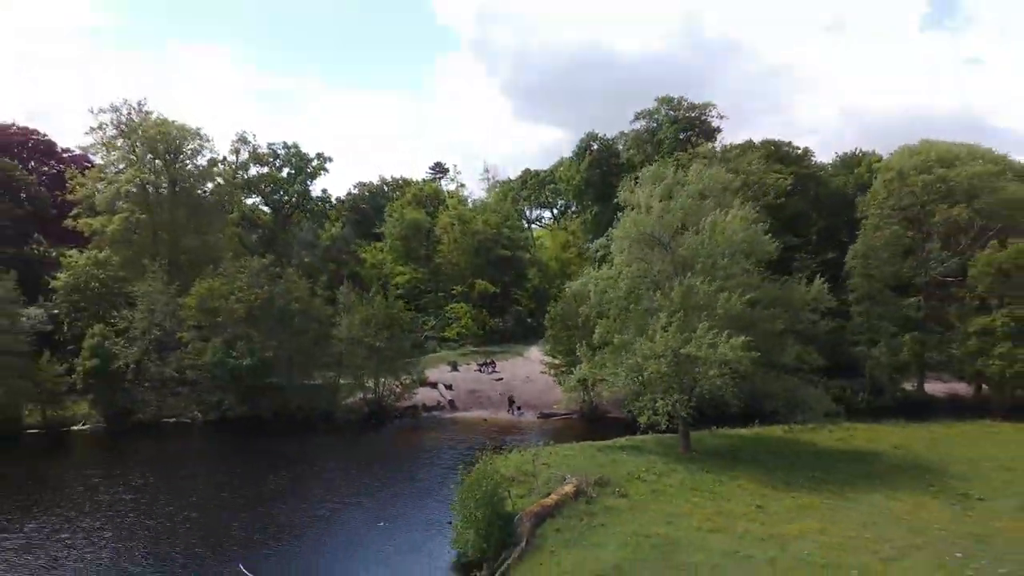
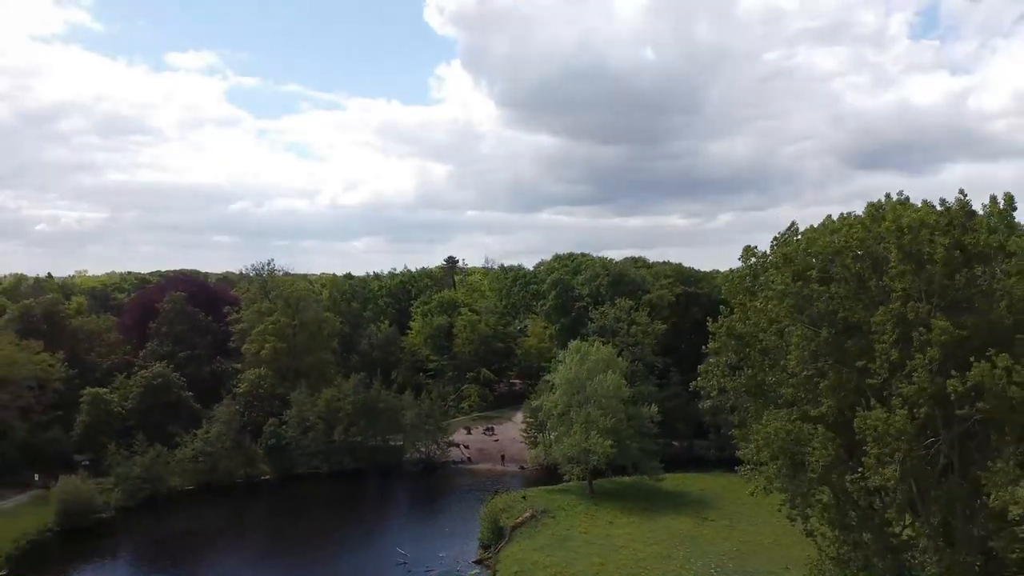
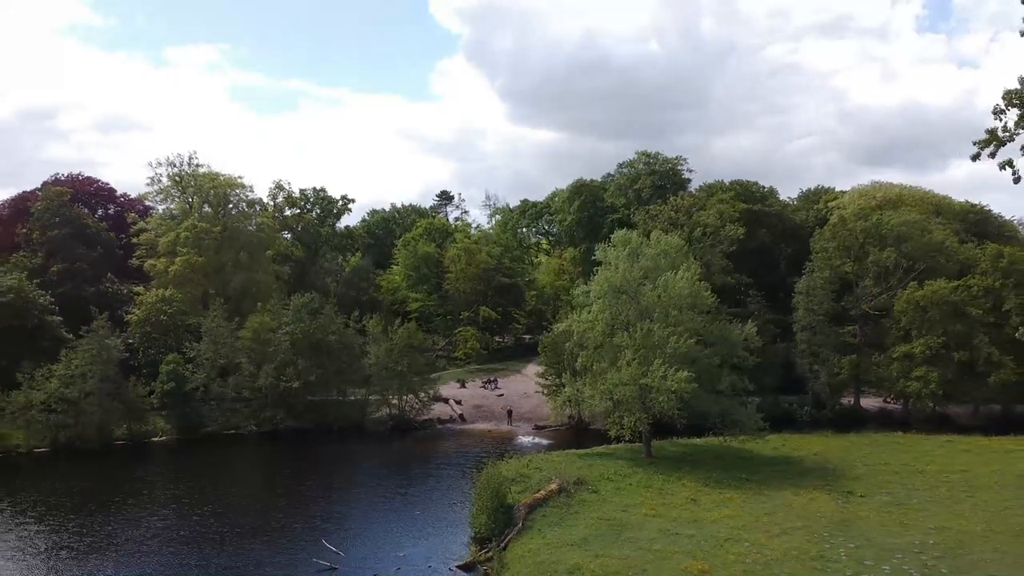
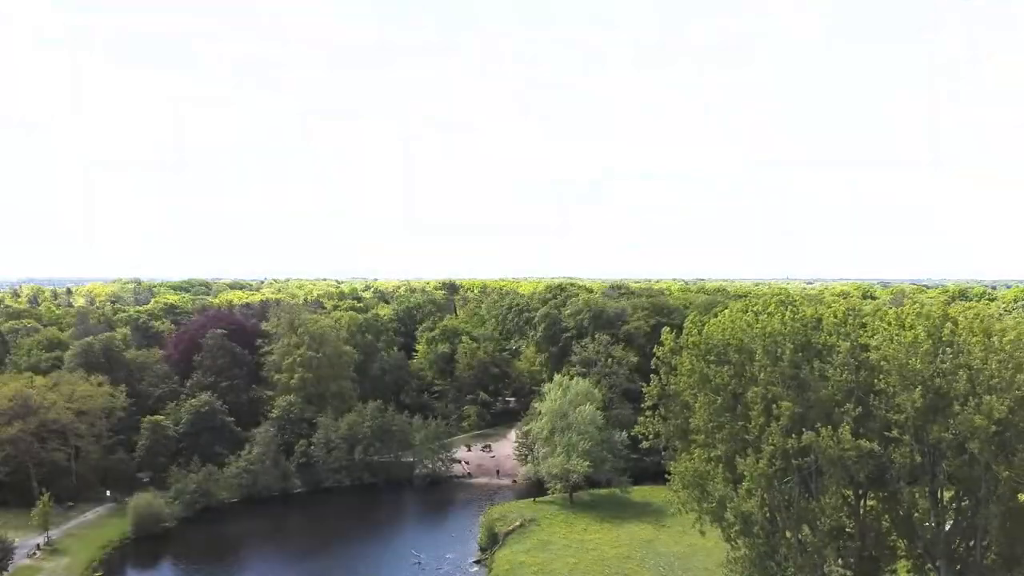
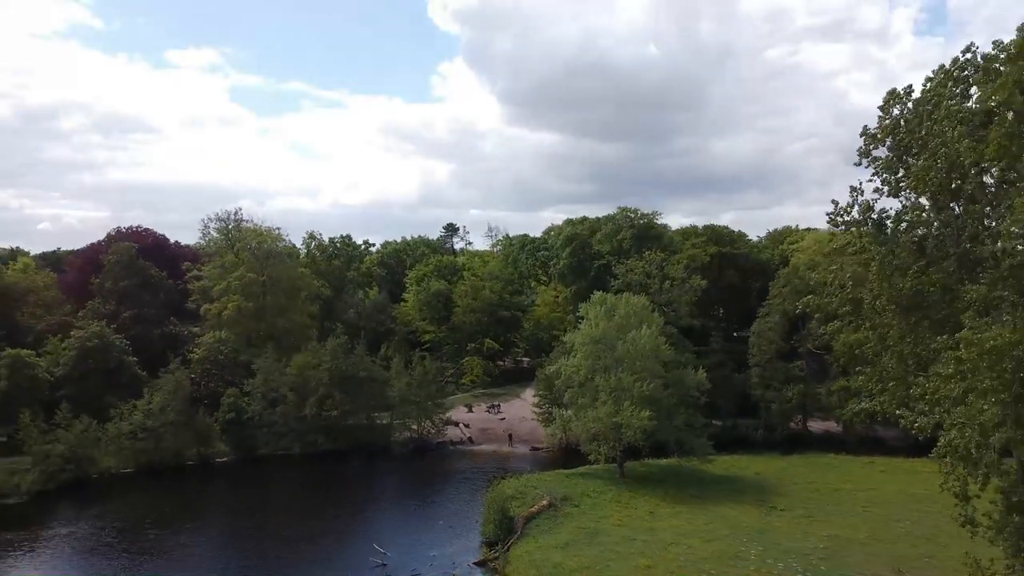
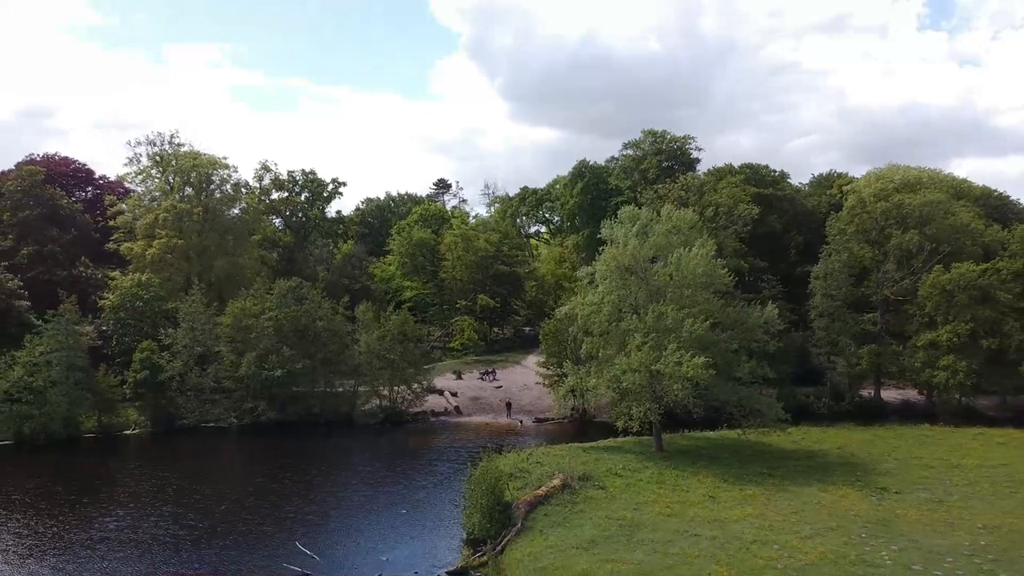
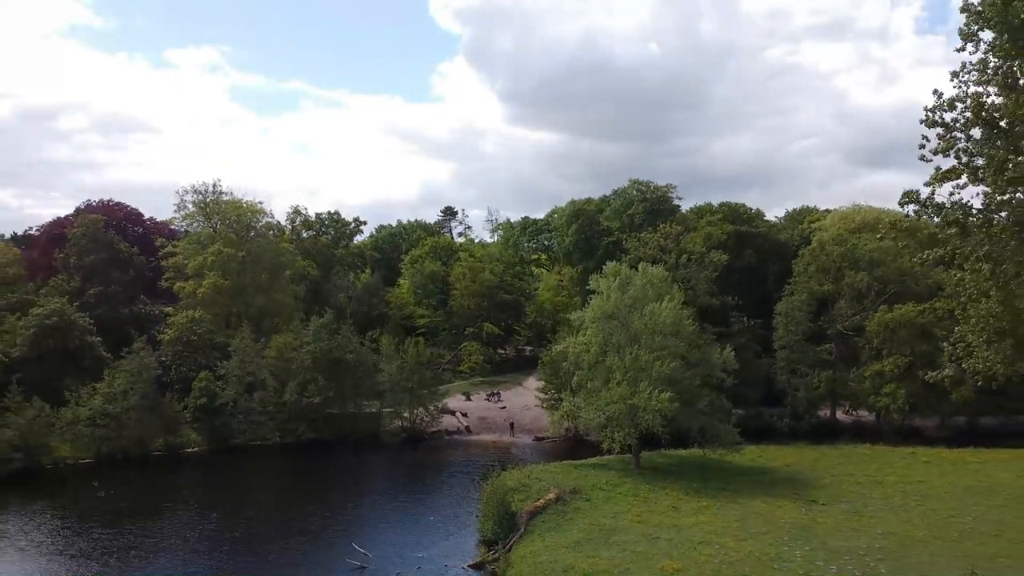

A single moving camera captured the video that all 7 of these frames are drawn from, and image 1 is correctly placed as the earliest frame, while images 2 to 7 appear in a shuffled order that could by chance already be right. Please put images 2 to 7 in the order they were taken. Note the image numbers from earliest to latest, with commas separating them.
6, 3, 7, 5, 2, 4
